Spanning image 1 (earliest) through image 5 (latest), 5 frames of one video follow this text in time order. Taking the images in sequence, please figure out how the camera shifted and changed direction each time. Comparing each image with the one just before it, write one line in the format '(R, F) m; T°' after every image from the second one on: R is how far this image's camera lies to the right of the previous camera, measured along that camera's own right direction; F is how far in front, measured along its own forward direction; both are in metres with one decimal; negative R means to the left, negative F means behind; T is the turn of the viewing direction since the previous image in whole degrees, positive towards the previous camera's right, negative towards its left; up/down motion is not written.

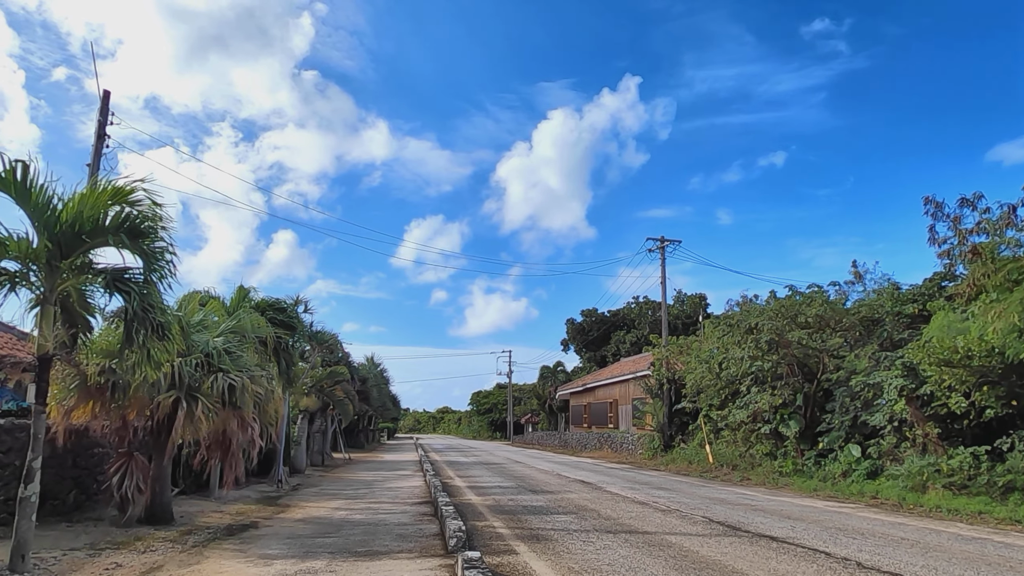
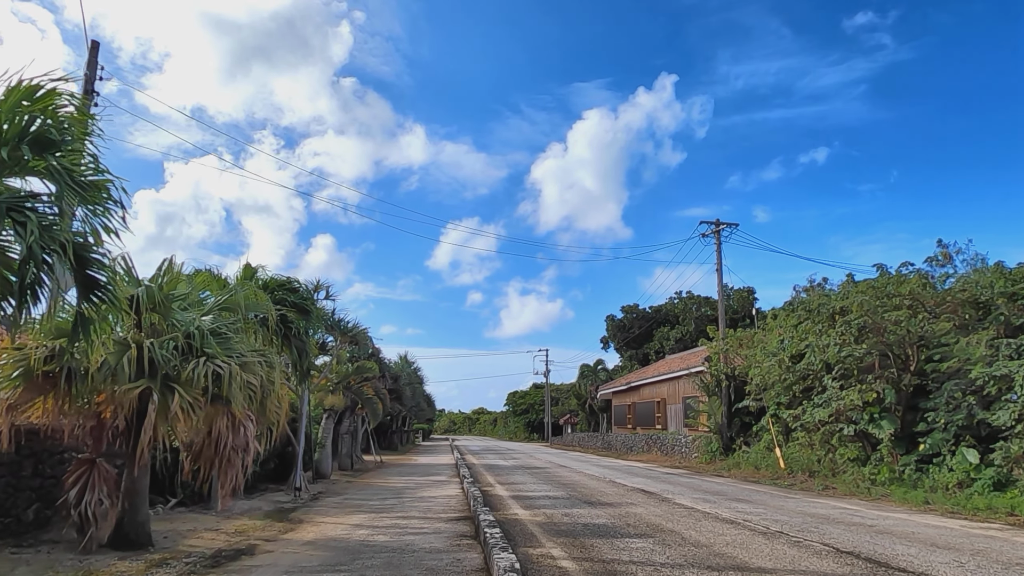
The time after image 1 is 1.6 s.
(-0.3, +2.1) m; -3°
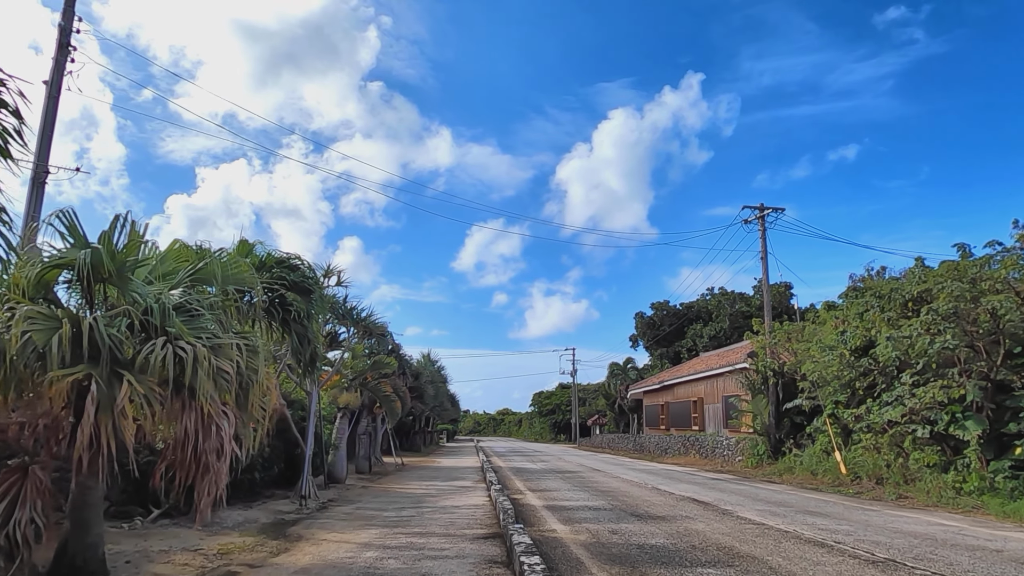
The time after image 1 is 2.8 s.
(-0.2, +1.6) m; -2°
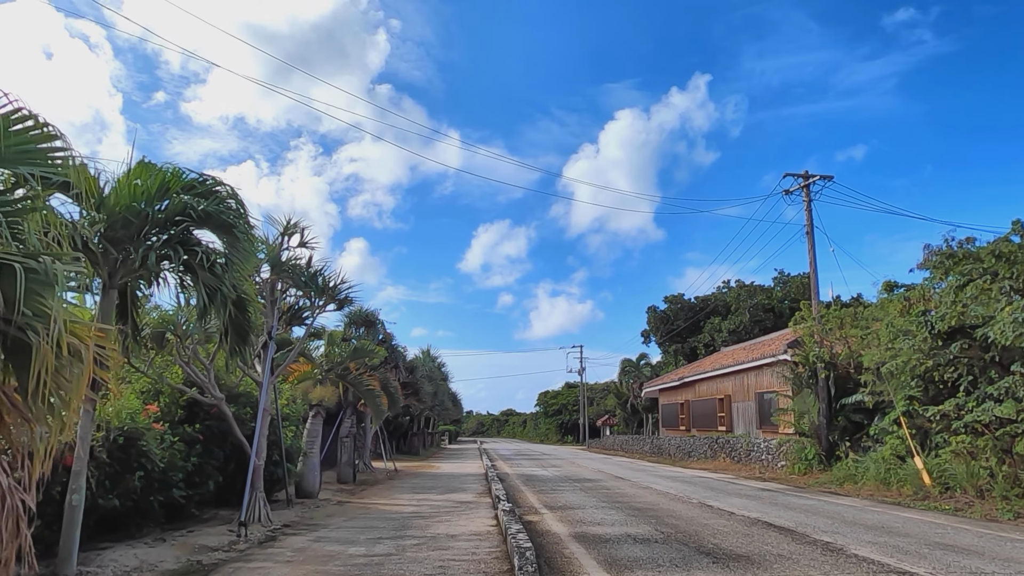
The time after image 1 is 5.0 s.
(-0.2, +3.1) m; 0°
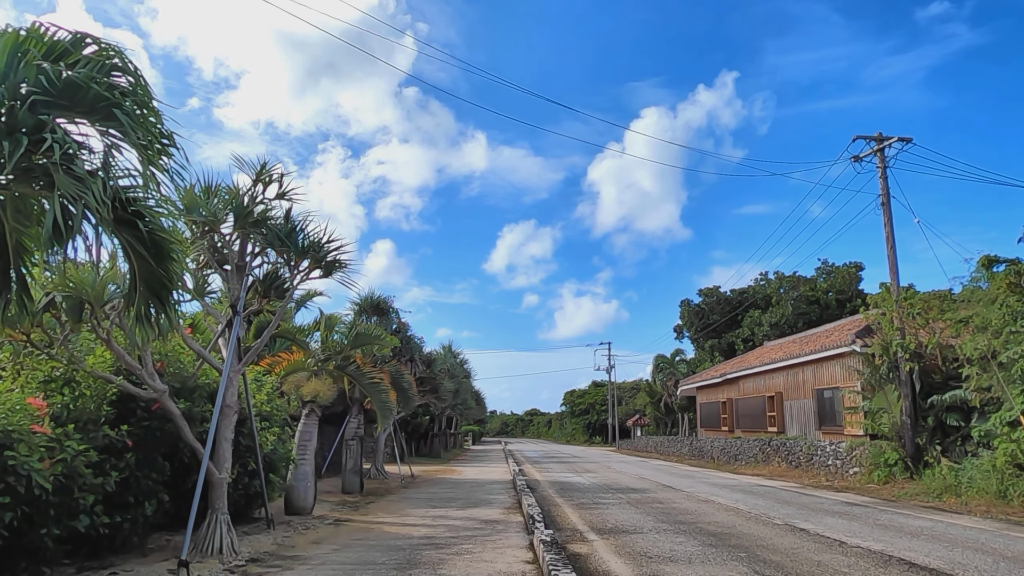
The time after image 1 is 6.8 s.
(-0.2, +2.5) m; -2°
